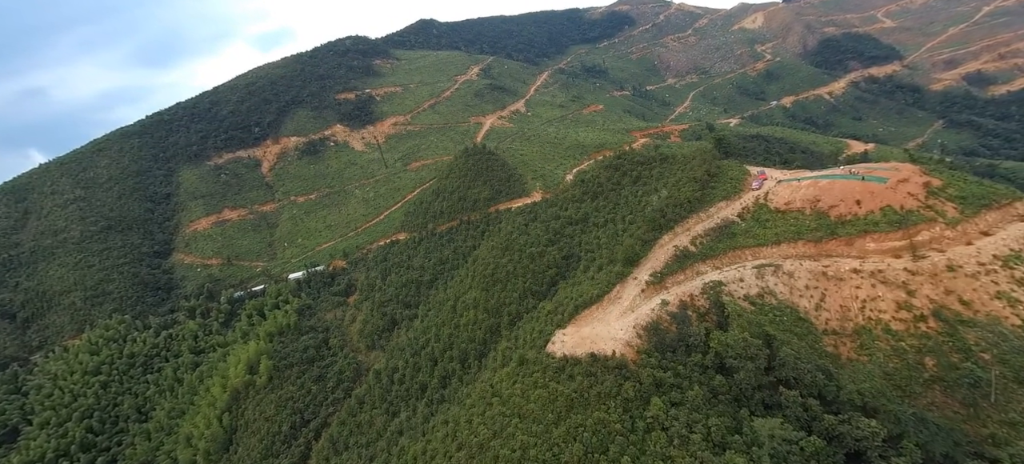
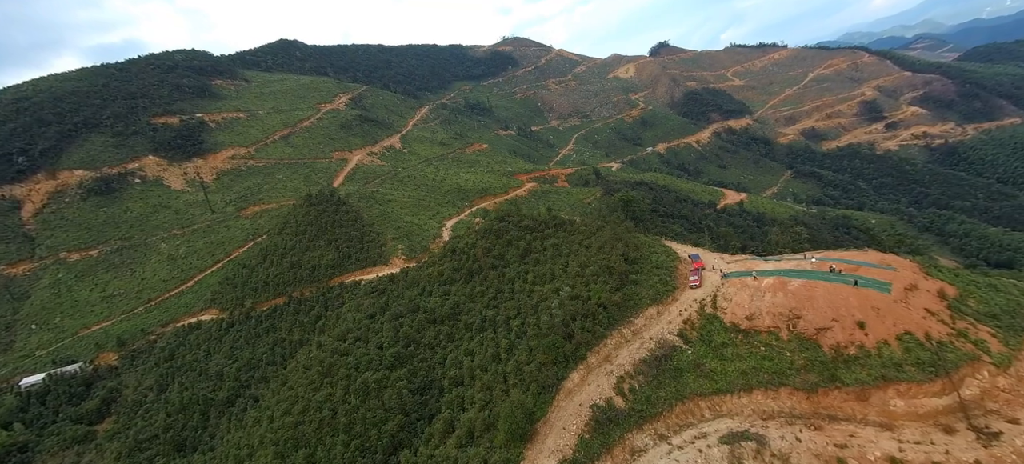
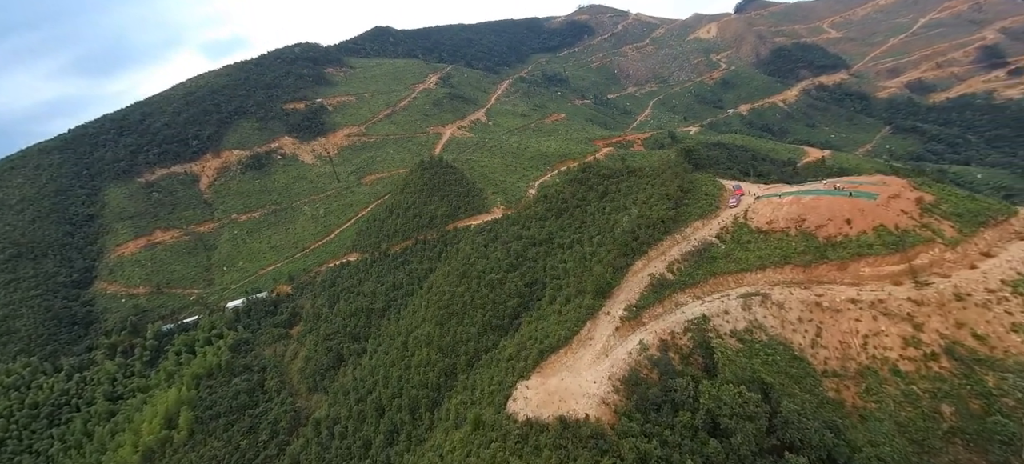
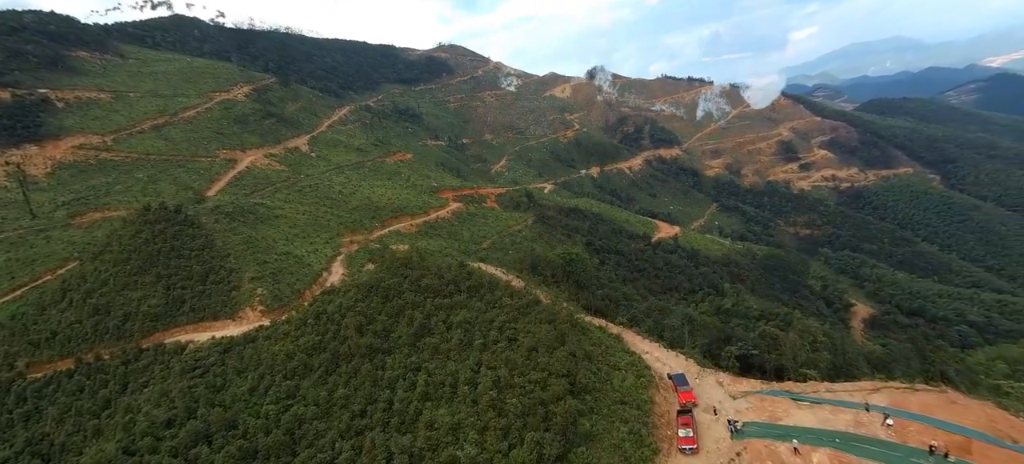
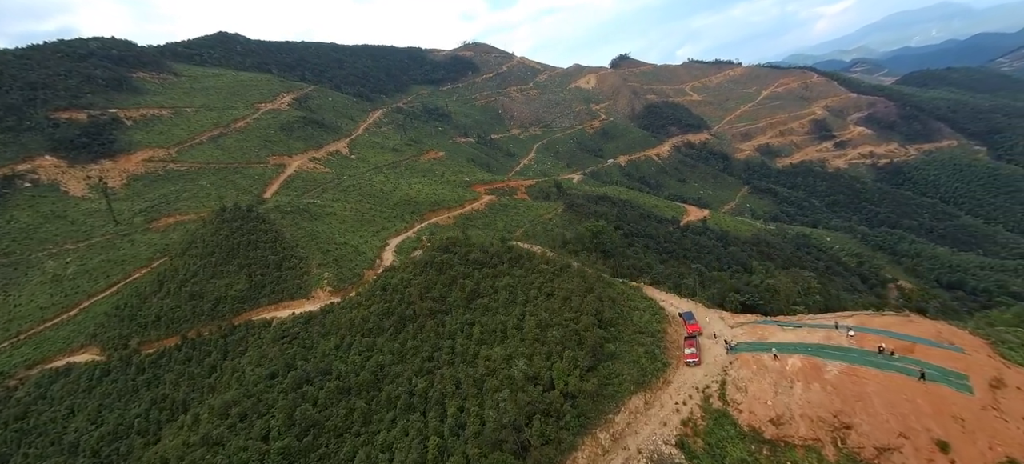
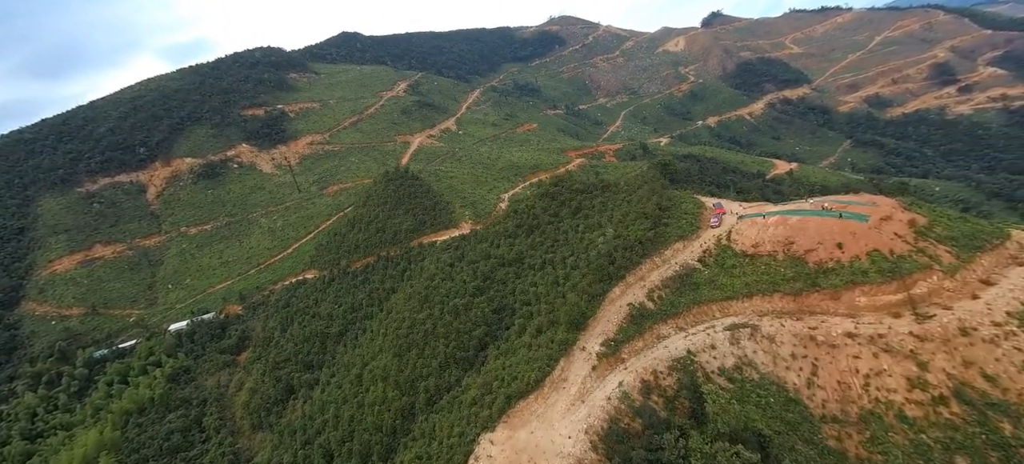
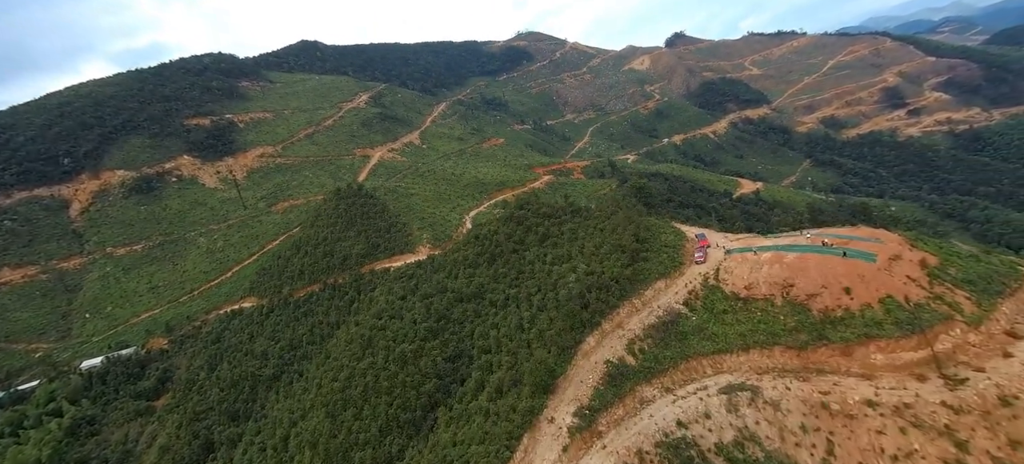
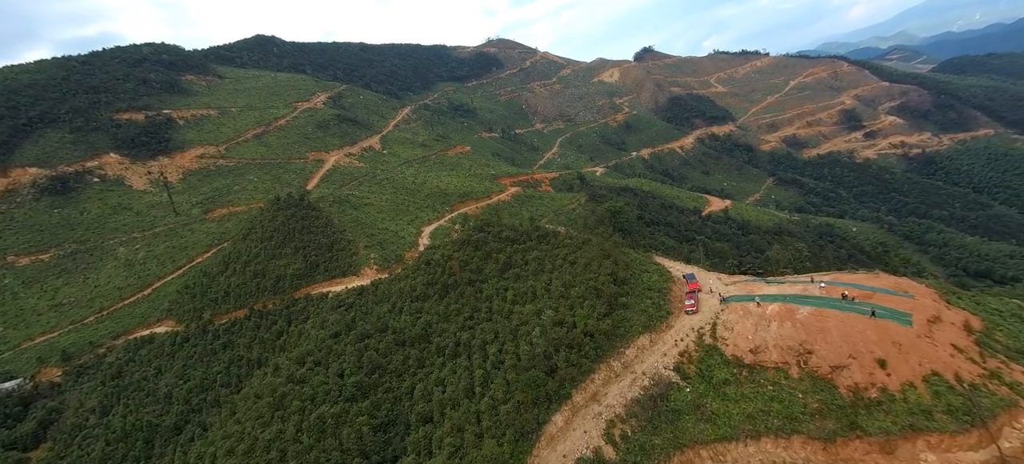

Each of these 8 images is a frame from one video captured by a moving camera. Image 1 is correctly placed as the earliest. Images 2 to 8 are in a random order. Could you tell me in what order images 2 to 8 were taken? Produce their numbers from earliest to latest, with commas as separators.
3, 6, 7, 2, 8, 5, 4
